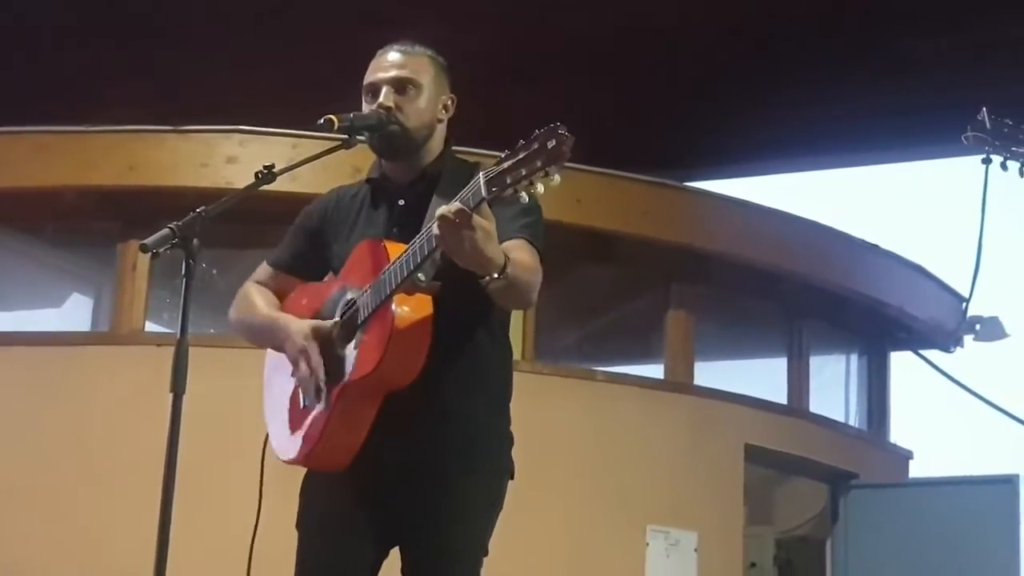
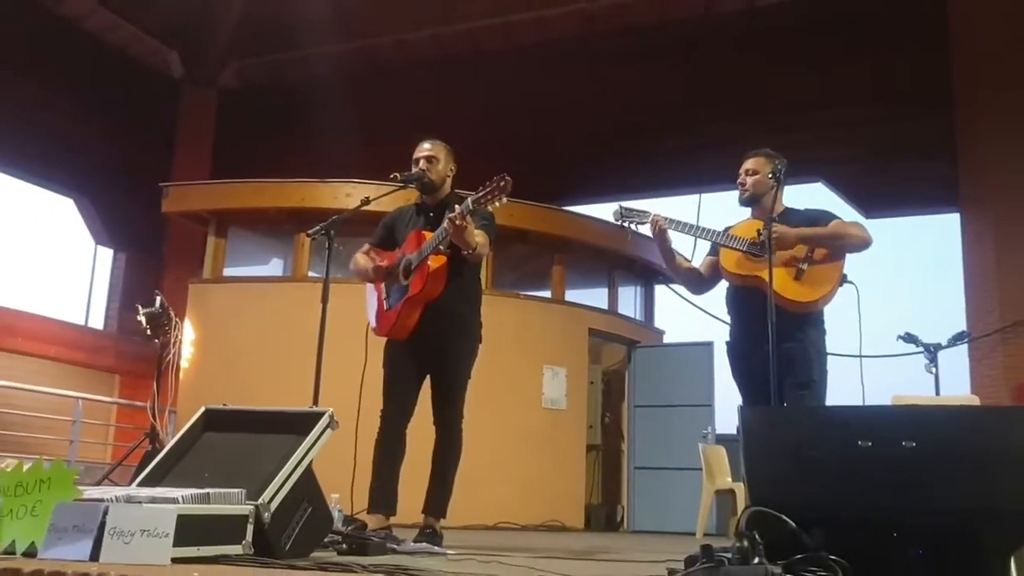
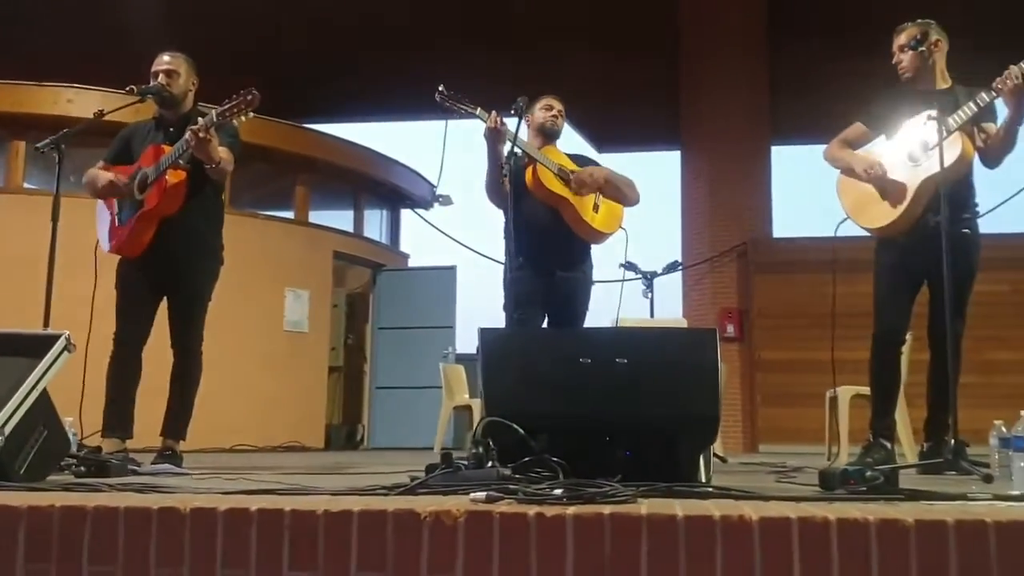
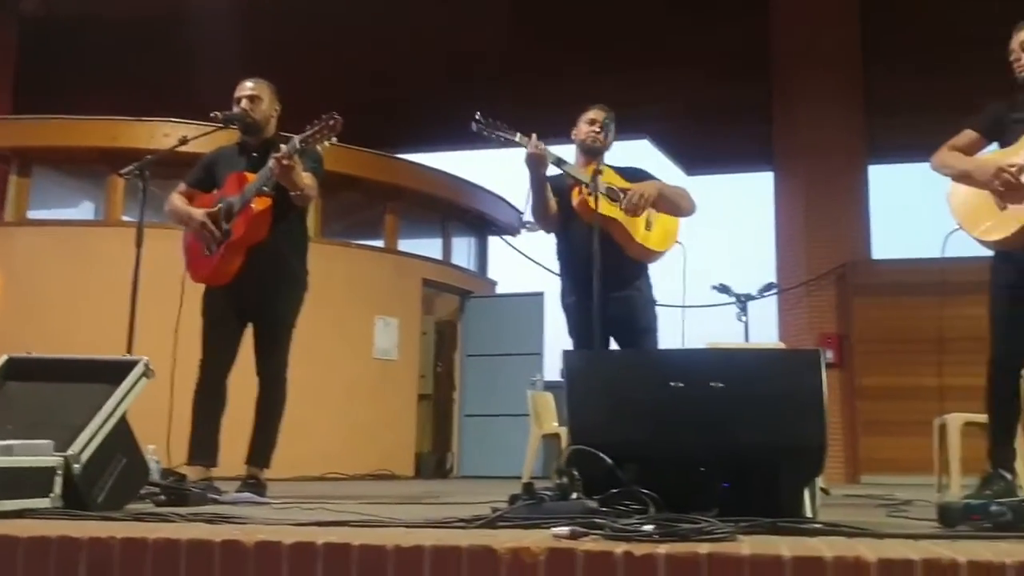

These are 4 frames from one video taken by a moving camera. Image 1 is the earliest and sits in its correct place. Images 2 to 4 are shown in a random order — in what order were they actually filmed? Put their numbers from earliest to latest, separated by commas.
2, 4, 3
